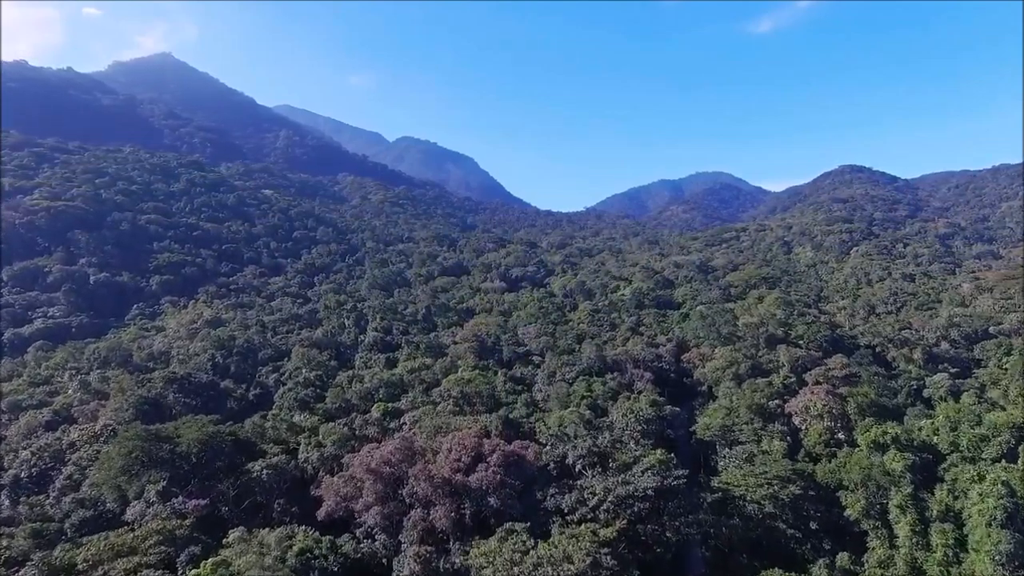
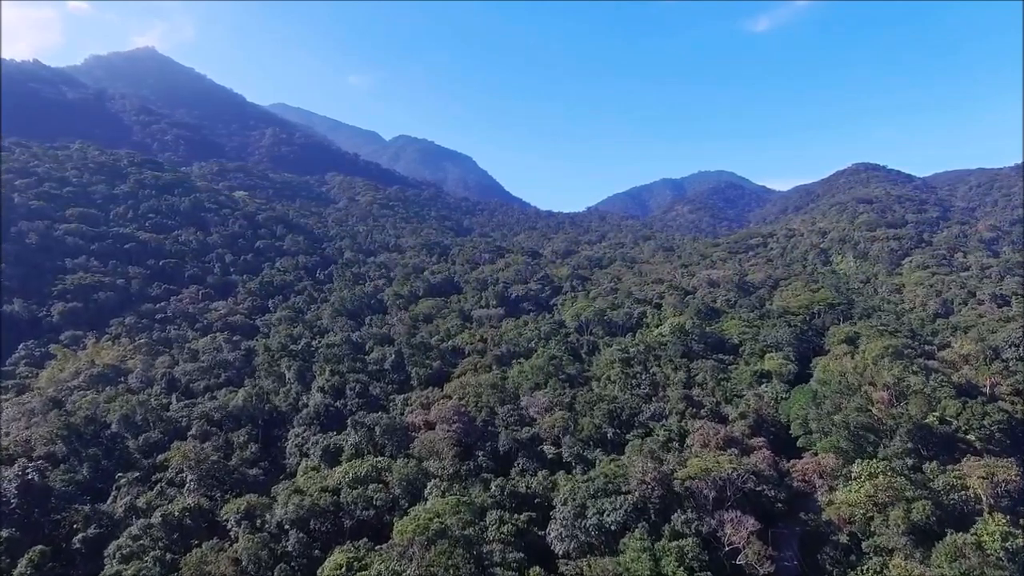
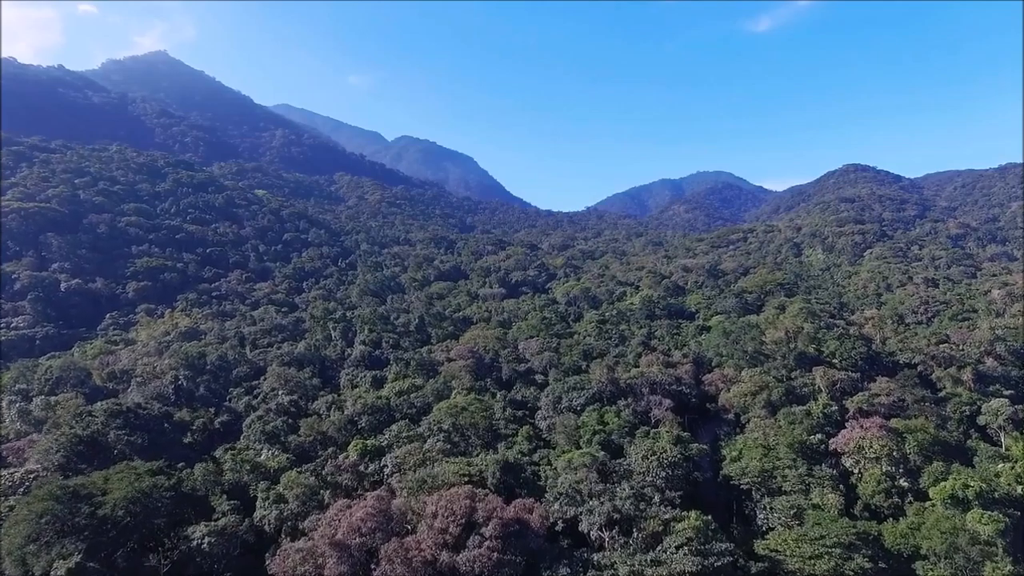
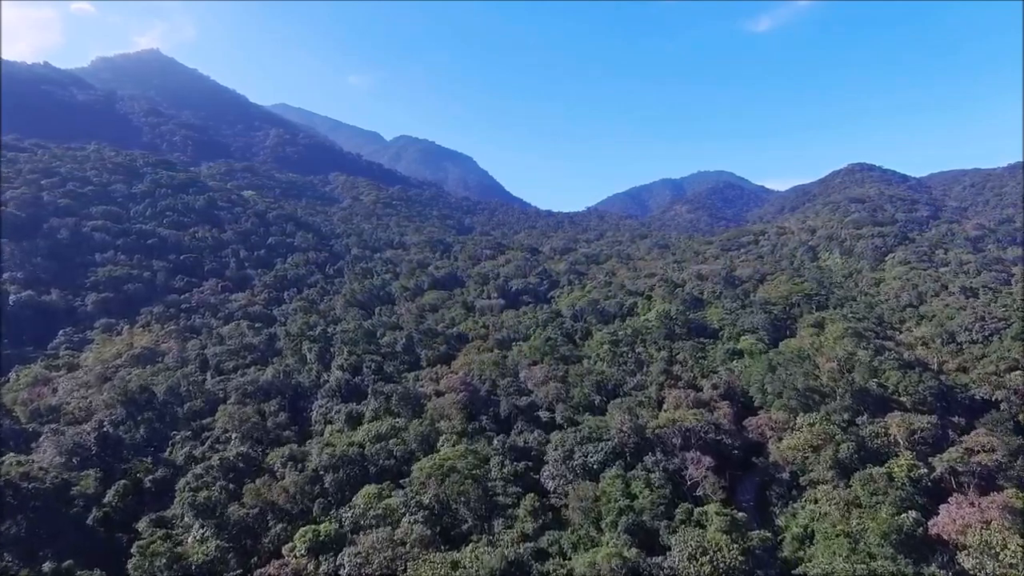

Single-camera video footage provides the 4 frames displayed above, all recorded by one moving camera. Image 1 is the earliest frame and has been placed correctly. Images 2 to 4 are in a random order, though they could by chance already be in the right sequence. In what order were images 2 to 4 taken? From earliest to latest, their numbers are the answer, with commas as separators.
3, 4, 2
